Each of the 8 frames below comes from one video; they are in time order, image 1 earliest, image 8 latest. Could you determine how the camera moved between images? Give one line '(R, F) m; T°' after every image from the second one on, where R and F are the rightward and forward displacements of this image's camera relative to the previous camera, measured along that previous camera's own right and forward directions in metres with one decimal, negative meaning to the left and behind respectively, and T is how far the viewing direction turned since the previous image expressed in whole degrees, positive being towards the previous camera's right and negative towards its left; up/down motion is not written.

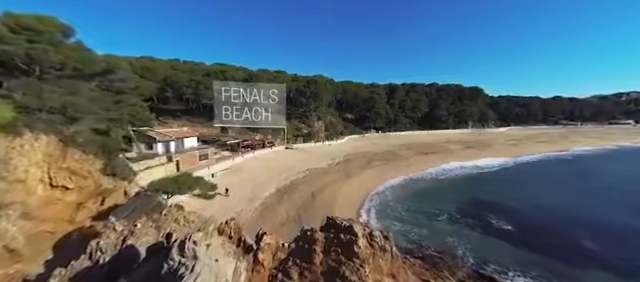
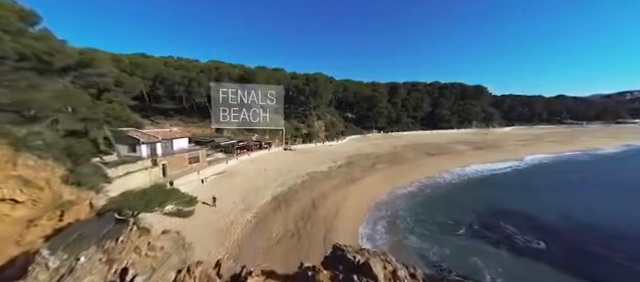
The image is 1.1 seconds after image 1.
(-0.2, +2.2) m; 0°
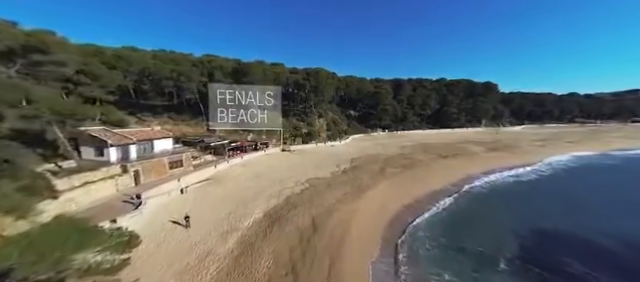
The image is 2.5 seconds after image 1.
(-0.2, +3.6) m; 0°
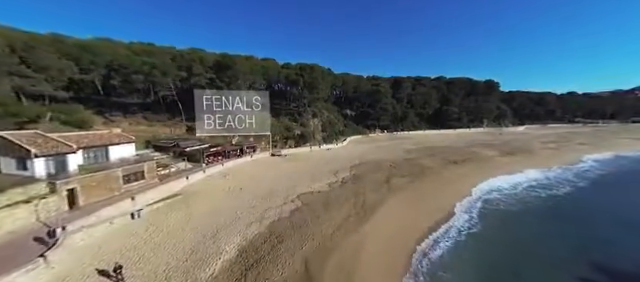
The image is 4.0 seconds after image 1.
(0.0, +4.2) m; +1°
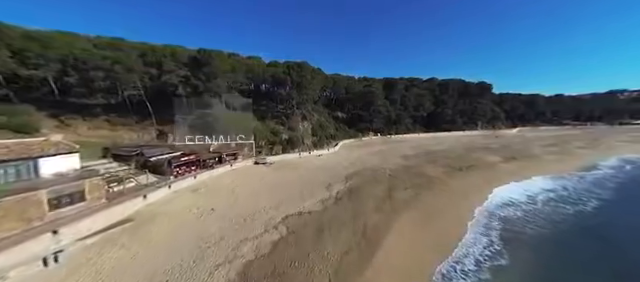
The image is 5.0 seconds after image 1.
(+0.1, +3.5) m; +3°
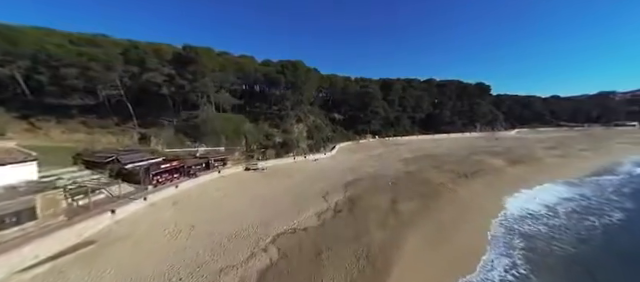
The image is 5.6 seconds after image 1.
(0.0, +2.0) m; +1°
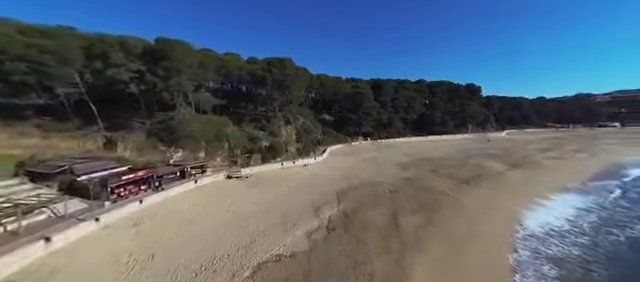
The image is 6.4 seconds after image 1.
(0.0, +2.4) m; +3°
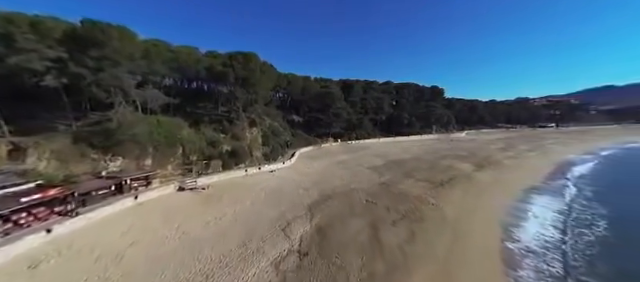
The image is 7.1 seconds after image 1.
(+0.3, +2.0) m; +7°
